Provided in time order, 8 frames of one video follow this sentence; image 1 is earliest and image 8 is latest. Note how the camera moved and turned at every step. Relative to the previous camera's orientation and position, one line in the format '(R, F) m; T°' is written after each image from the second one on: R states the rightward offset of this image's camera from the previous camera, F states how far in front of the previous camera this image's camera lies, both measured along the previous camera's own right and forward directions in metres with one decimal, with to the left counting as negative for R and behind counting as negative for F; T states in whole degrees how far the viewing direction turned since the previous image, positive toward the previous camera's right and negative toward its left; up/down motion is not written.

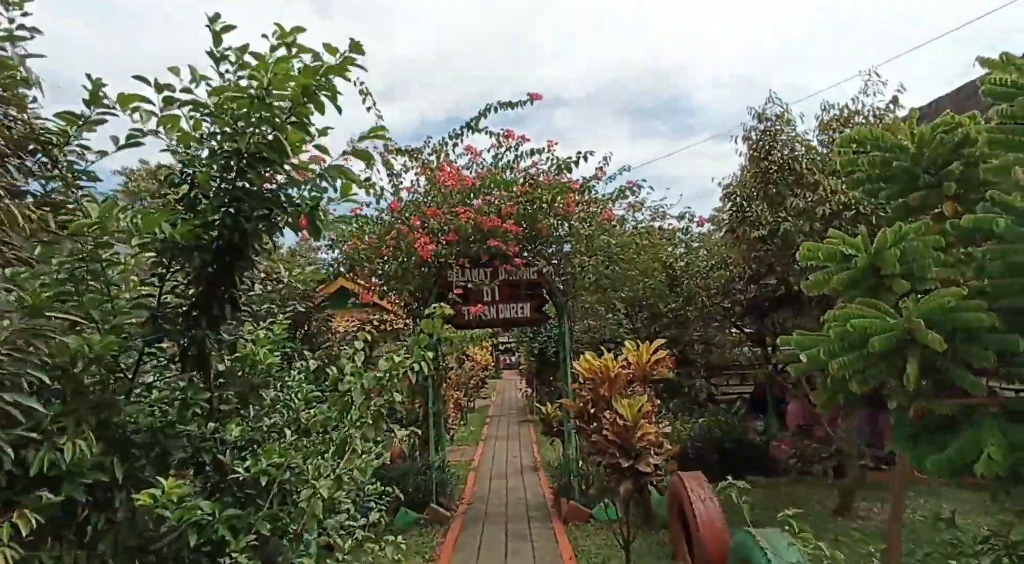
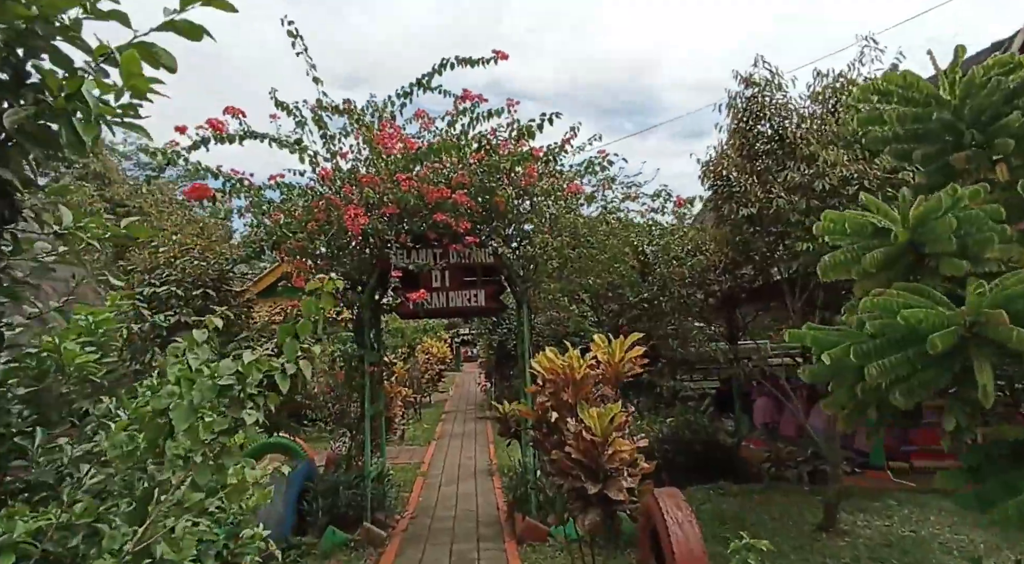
(+0.1, +0.7) m; +3°
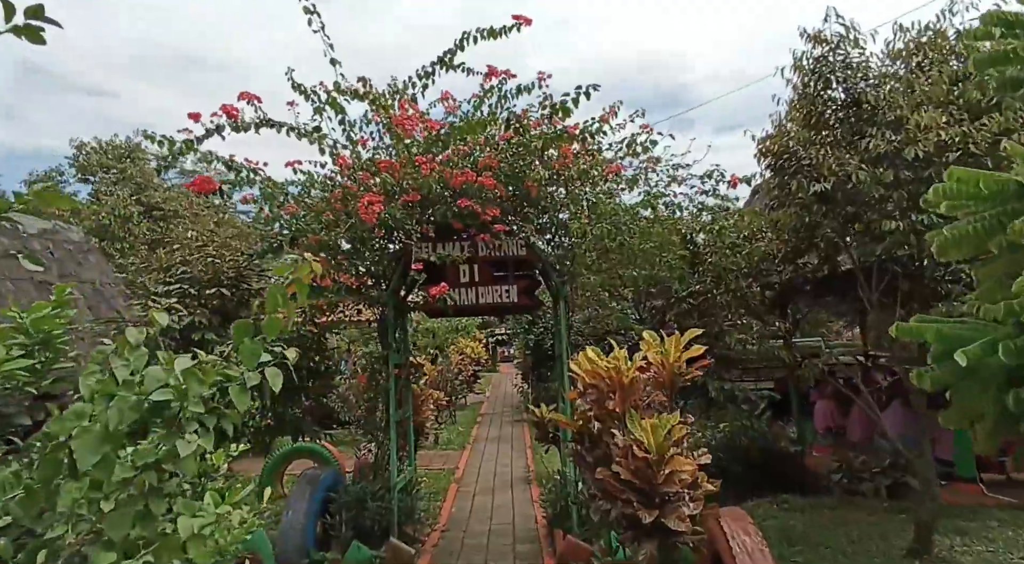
(0.0, +0.4) m; -3°
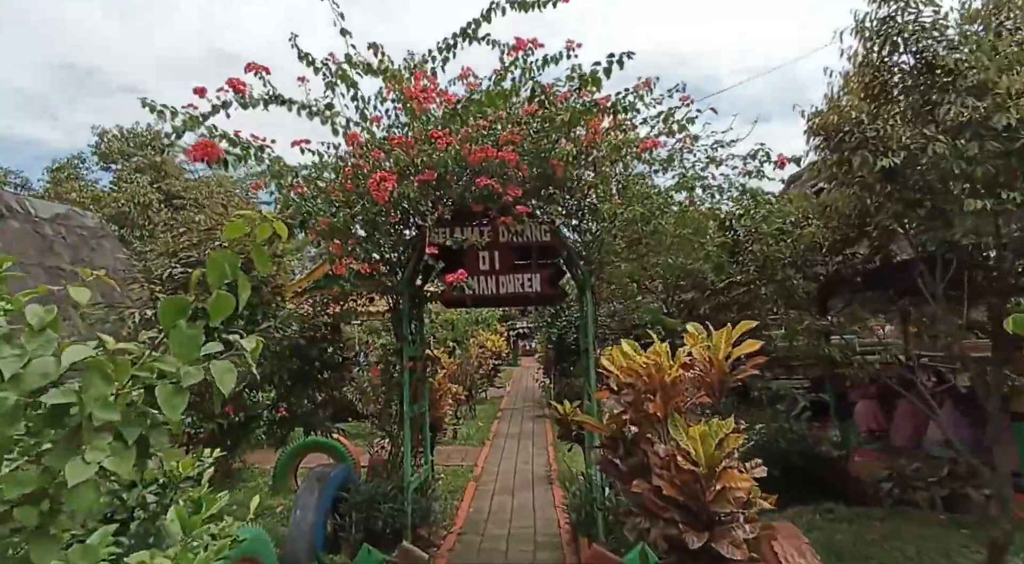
(0.0, +0.3) m; -2°
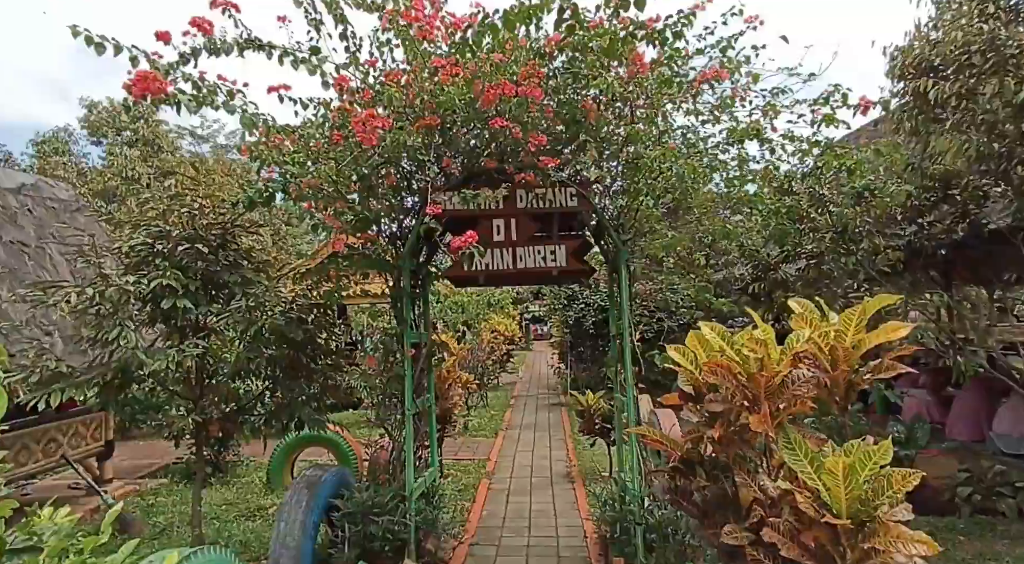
(-0.1, +0.6) m; -1°
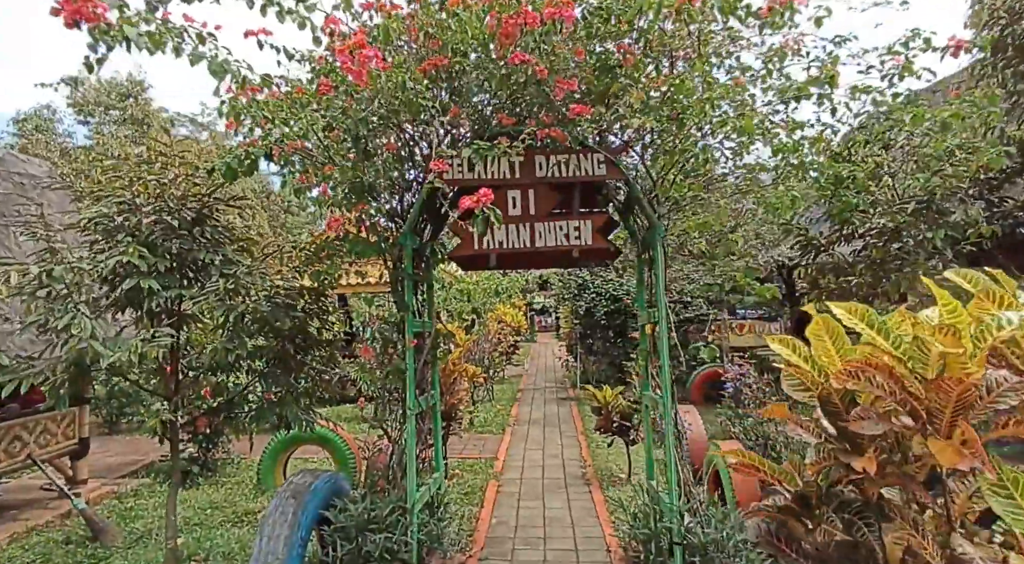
(-0.1, +0.5) m; 0°
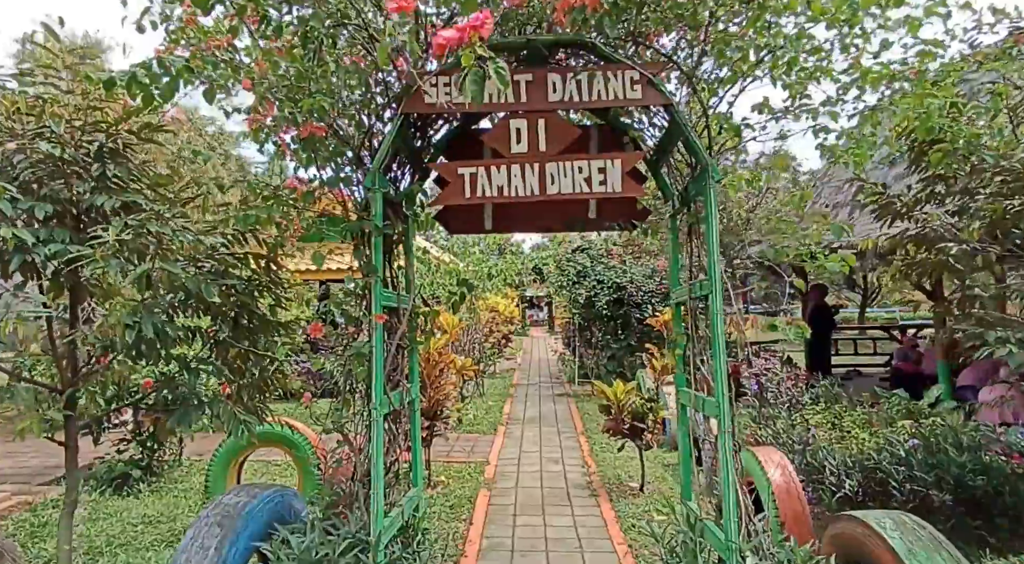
(0.0, +0.8) m; +1°
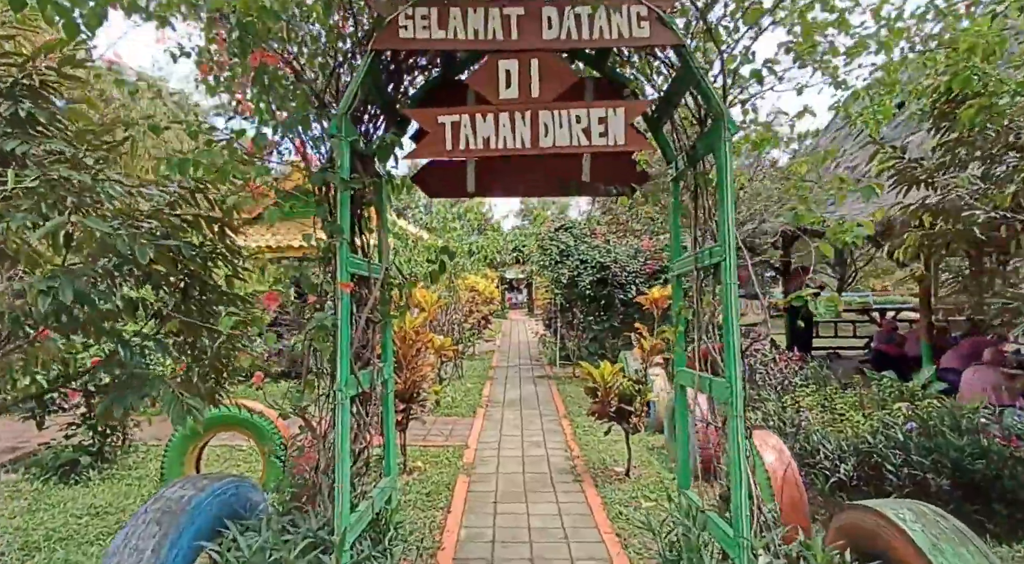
(0.0, +0.3) m; +2°
